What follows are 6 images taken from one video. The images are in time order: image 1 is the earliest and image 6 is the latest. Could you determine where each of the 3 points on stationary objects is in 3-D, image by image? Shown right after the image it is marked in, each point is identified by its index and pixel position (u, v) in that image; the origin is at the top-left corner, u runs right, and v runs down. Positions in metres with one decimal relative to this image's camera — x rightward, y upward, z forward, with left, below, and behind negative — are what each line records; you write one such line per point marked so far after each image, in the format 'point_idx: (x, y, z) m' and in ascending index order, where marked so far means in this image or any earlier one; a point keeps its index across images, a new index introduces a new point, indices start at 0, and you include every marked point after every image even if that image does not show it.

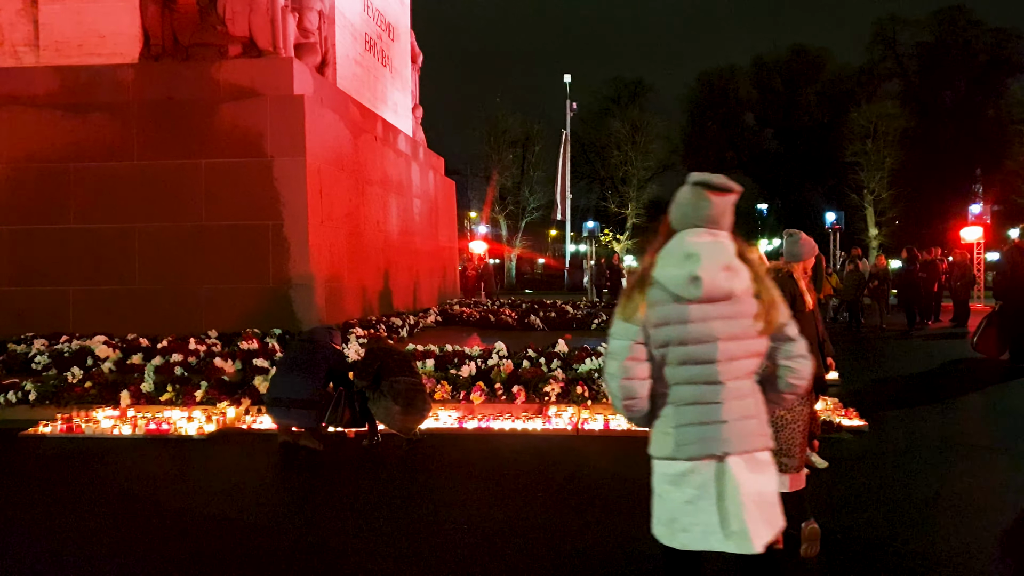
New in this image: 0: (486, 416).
0: (-0.2, -1.2, +7.4) m
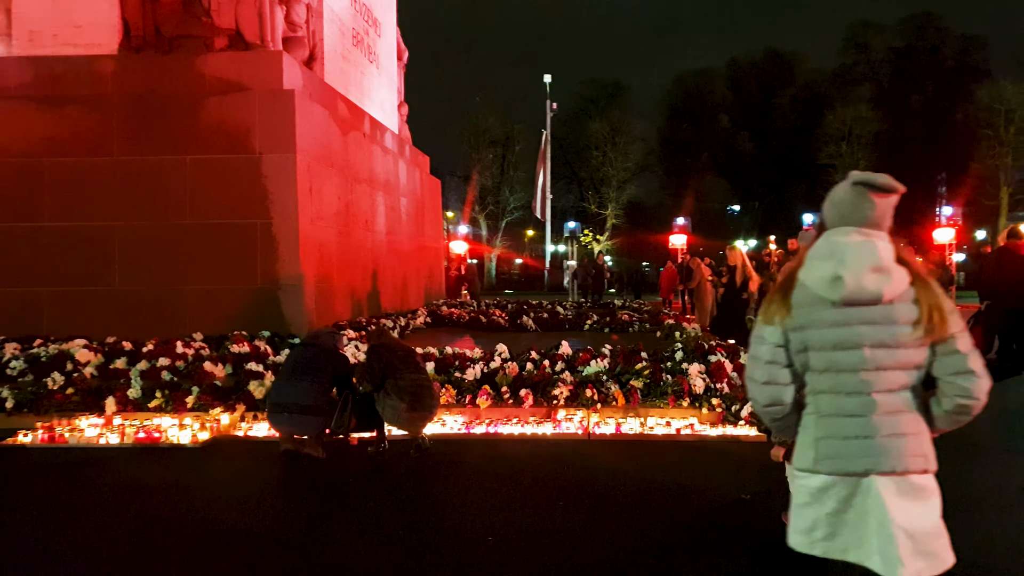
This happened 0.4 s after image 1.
0: (-0.2, -1.2, +7.1) m
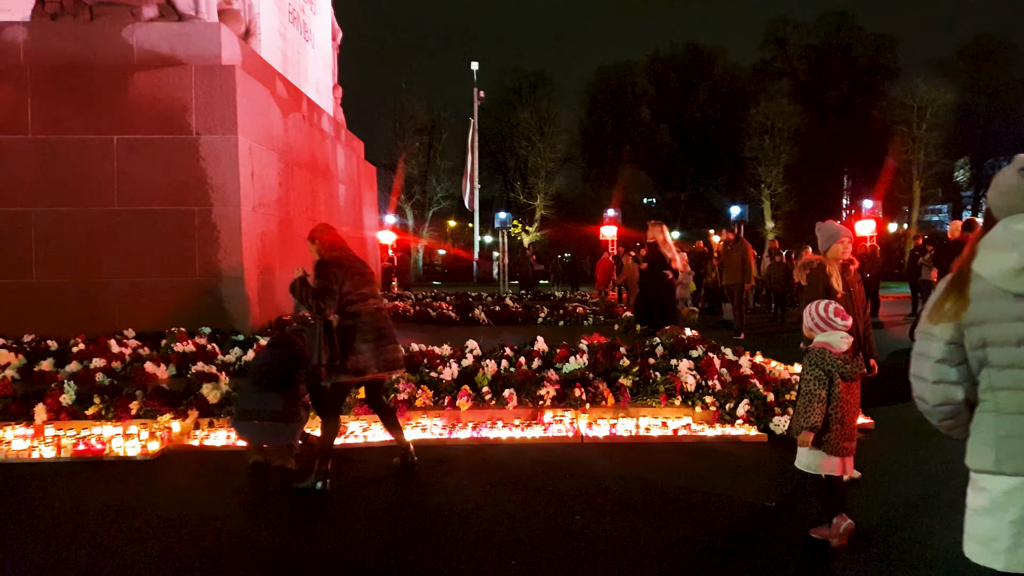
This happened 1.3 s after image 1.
0: (-0.3, -1.2, +6.7) m
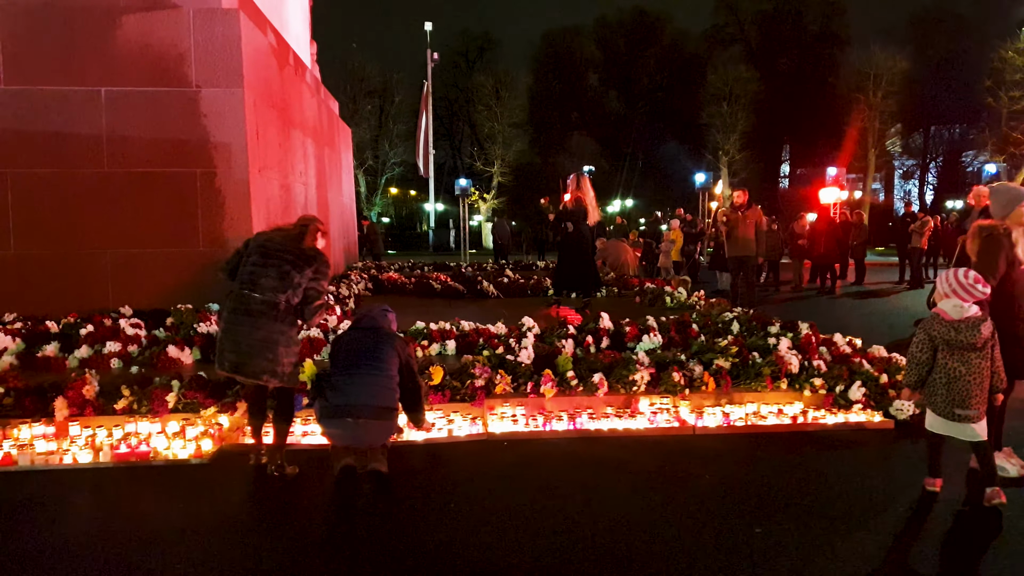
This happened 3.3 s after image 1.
0: (+0.4, -1.0, +6.0) m
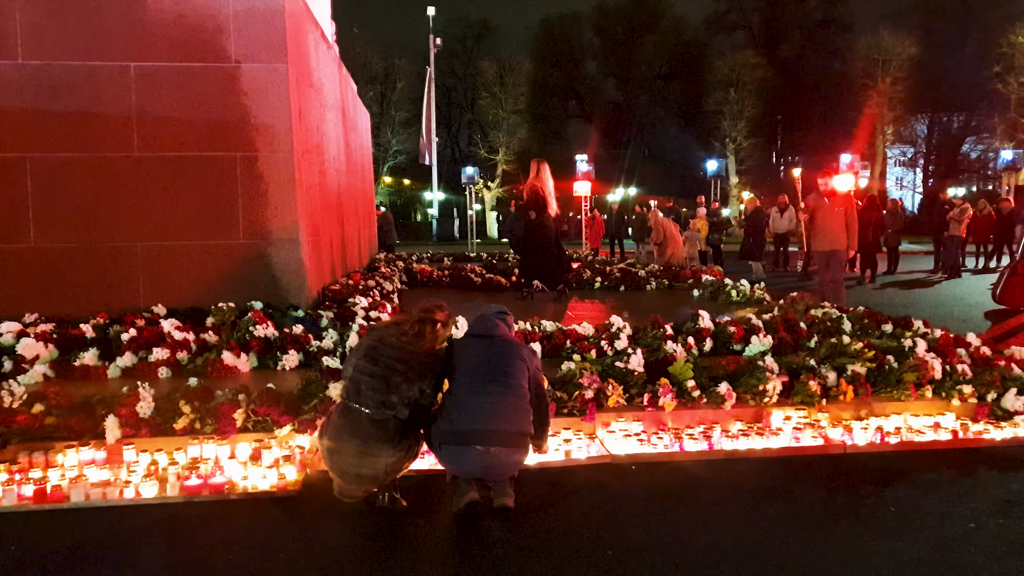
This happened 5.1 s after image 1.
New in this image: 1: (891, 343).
0: (+1.2, -1.0, +5.3) m
1: (+3.0, -0.4, +6.1) m
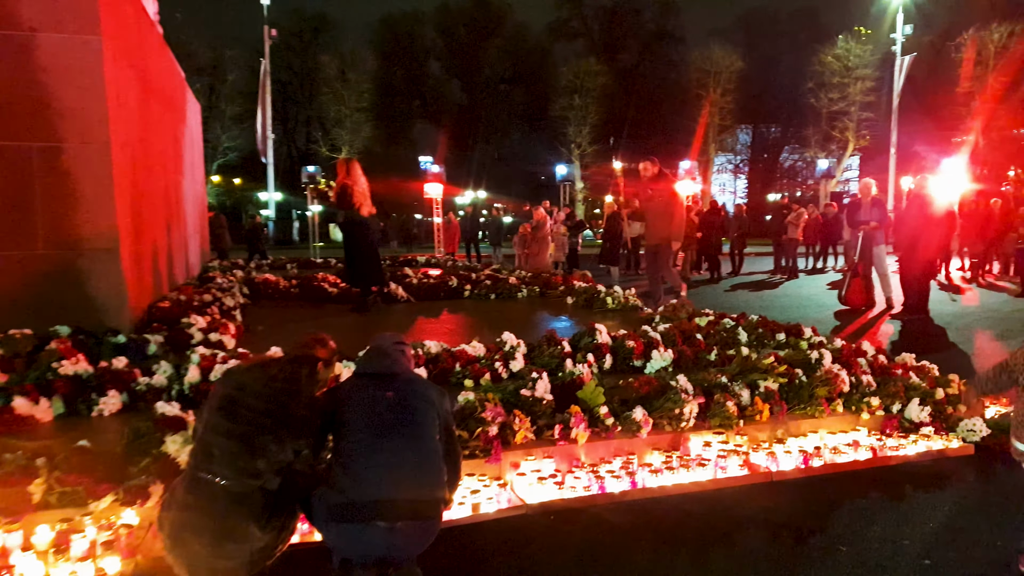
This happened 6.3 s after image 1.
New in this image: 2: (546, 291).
0: (+0.6, -1.1, +4.6) m
1: (+2.1, -0.5, +5.8) m
2: (+0.5, 0.0, +11.7) m
